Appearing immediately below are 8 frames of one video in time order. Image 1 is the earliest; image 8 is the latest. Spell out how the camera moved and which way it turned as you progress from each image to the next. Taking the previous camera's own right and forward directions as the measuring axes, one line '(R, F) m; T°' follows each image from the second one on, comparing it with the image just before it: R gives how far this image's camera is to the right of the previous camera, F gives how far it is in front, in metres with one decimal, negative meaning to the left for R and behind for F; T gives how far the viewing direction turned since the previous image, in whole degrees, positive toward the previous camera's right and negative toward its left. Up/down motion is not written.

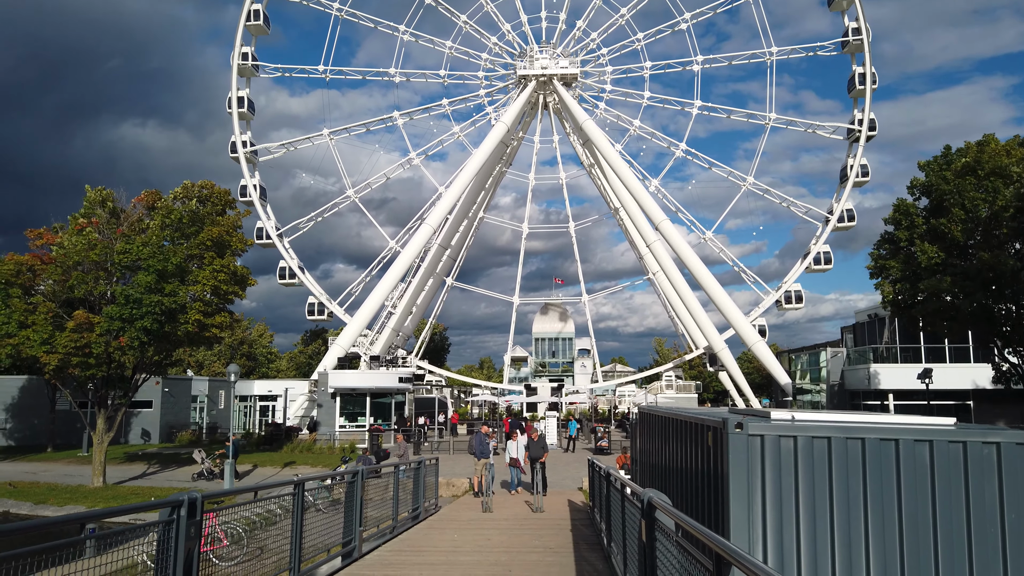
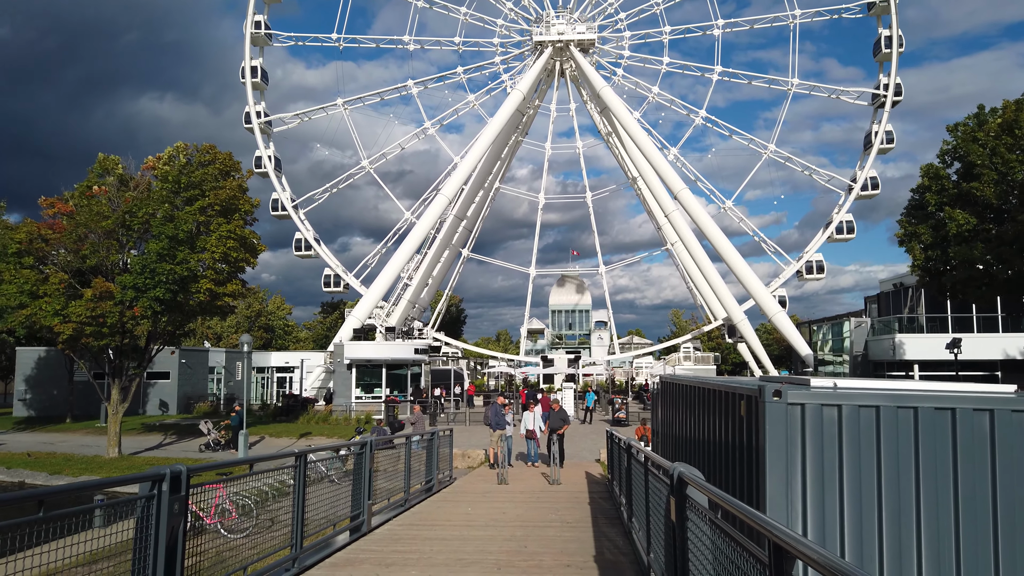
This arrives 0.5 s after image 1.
(0.0, +0.5) m; -1°
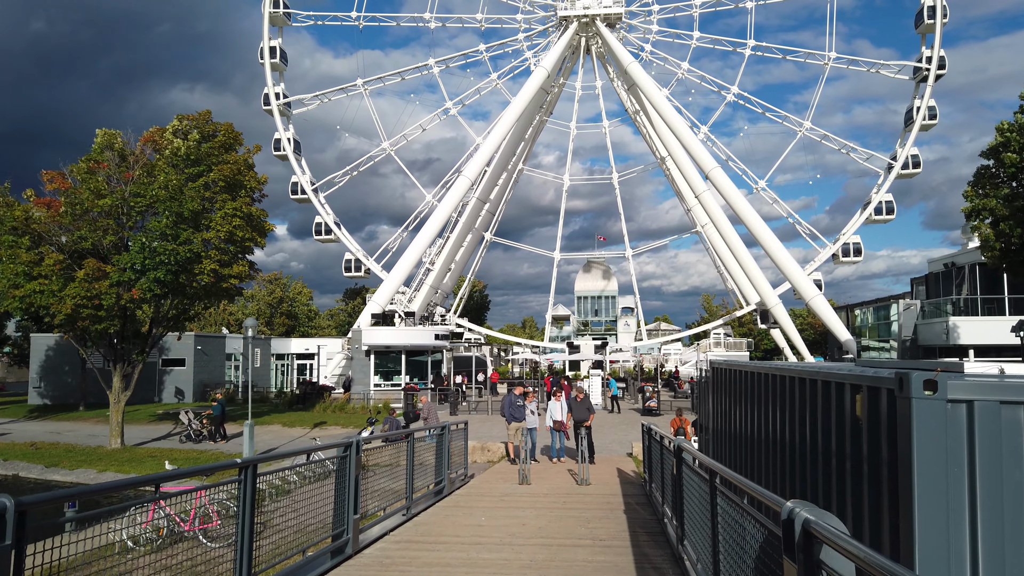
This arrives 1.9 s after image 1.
(+0.1, +1.8) m; -2°
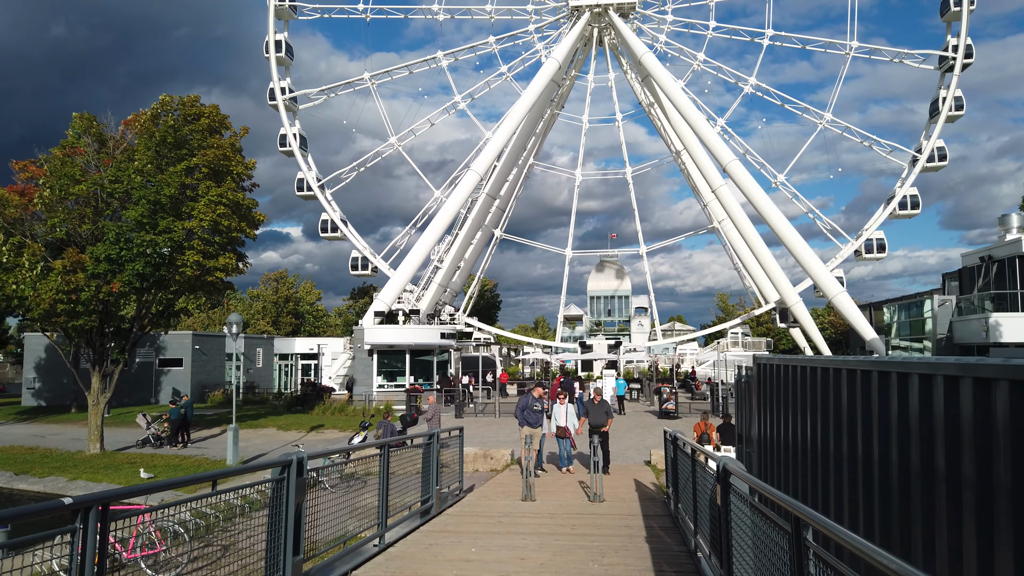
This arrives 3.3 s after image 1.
(+0.2, +1.8) m; -1°
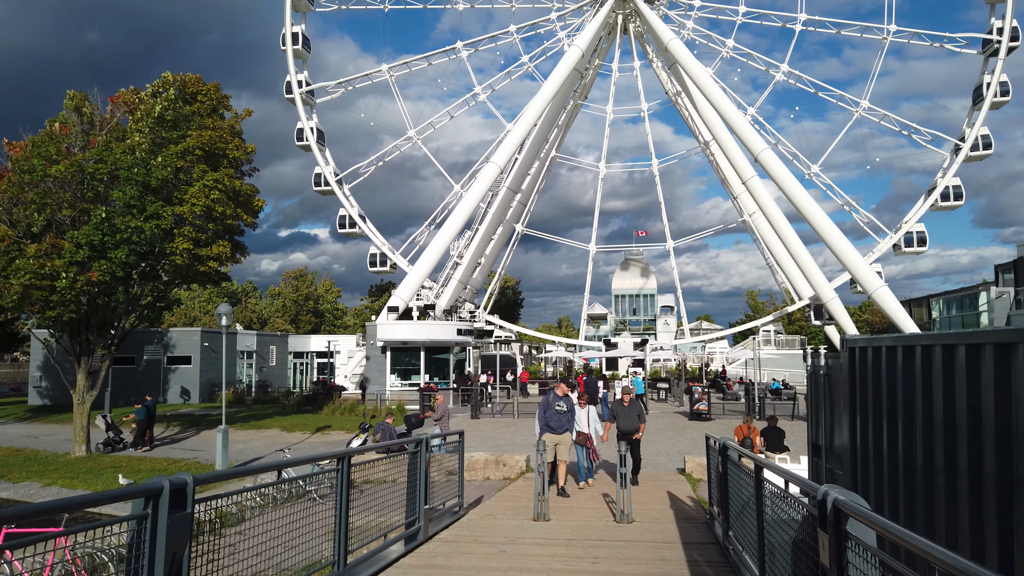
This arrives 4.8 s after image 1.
(+0.2, +1.9) m; -2°
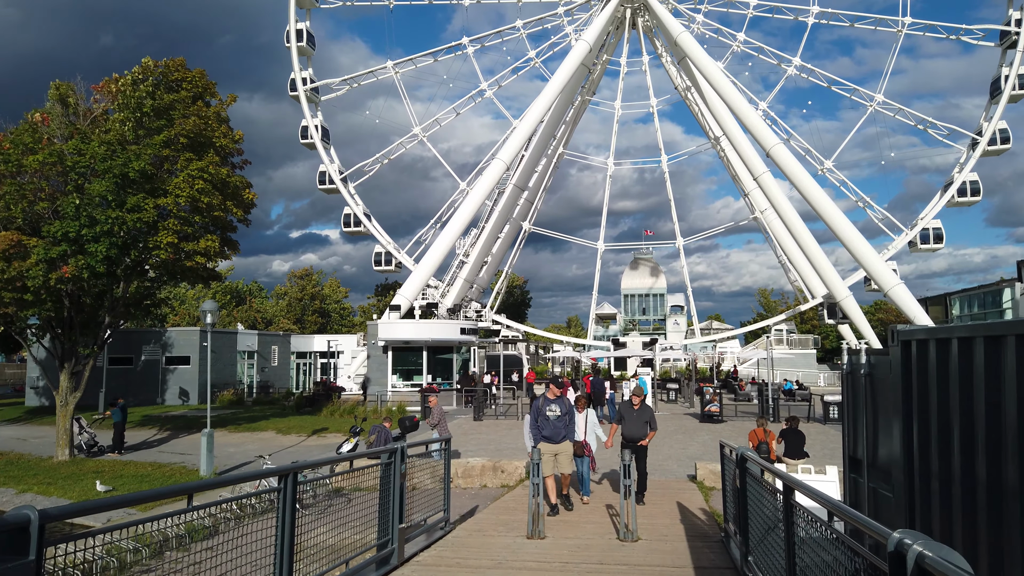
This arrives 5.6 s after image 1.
(+0.2, +1.0) m; -1°
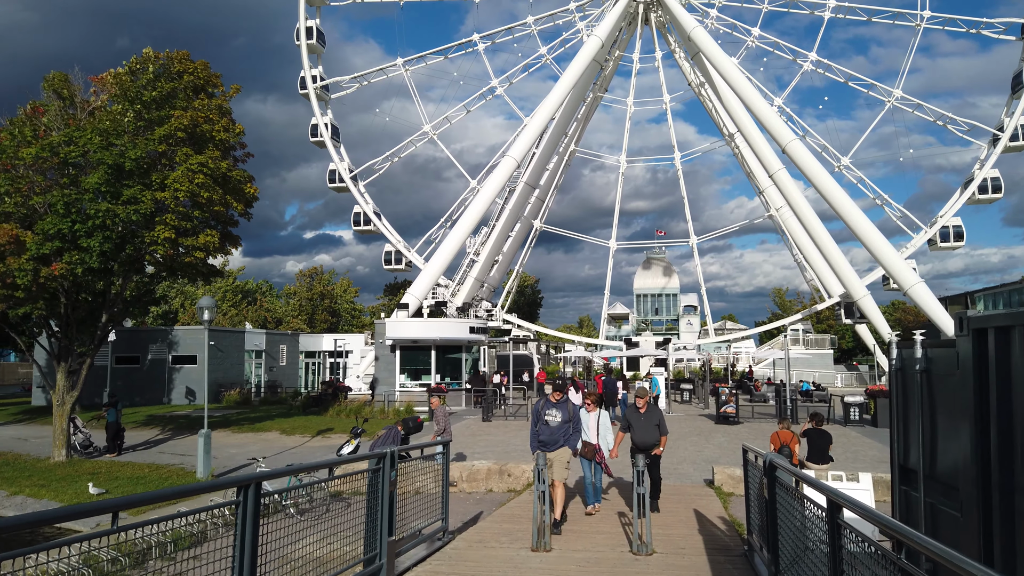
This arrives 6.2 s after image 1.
(+0.1, +0.7) m; -1°
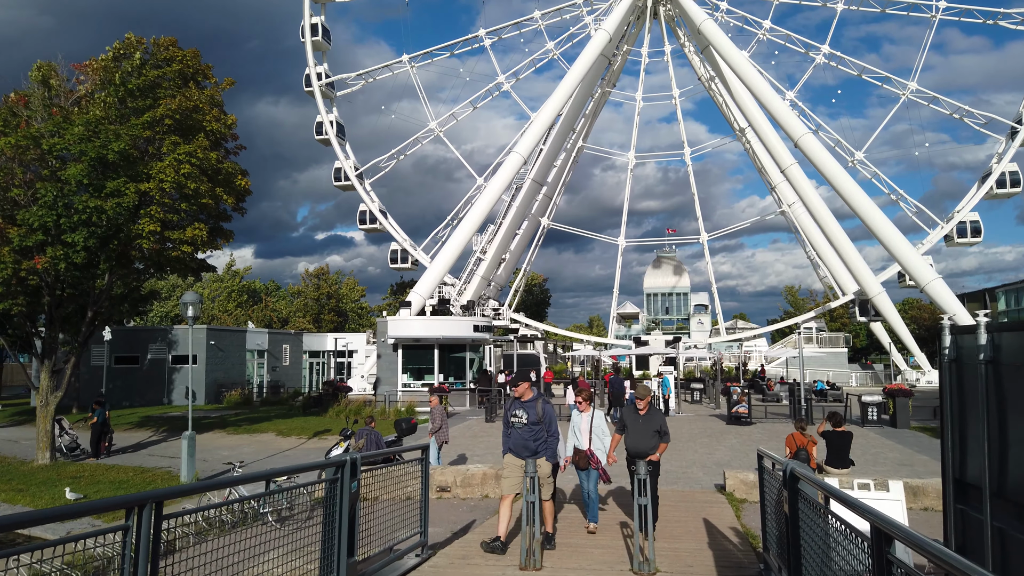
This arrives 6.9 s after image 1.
(+0.2, +0.9) m; -1°
